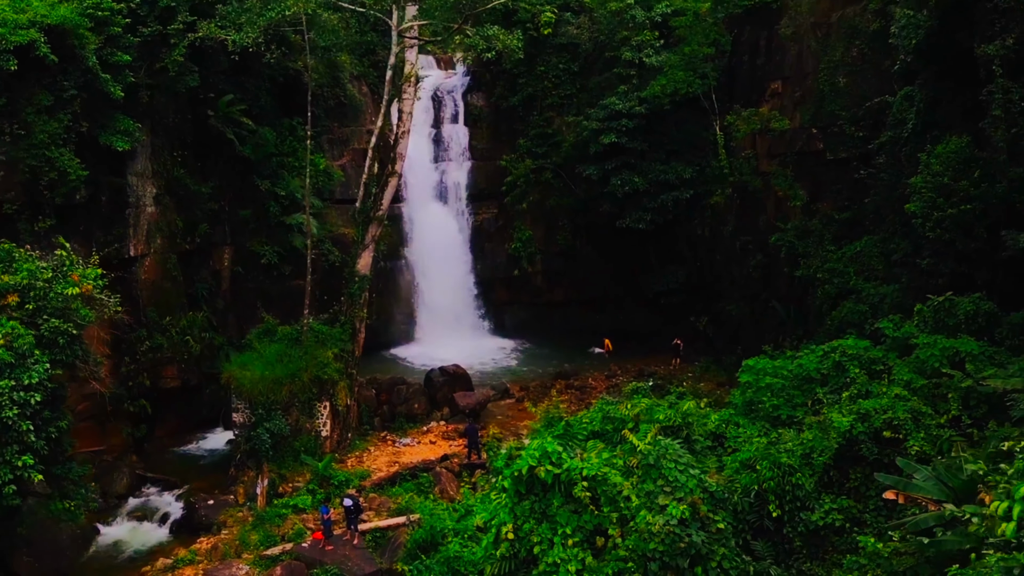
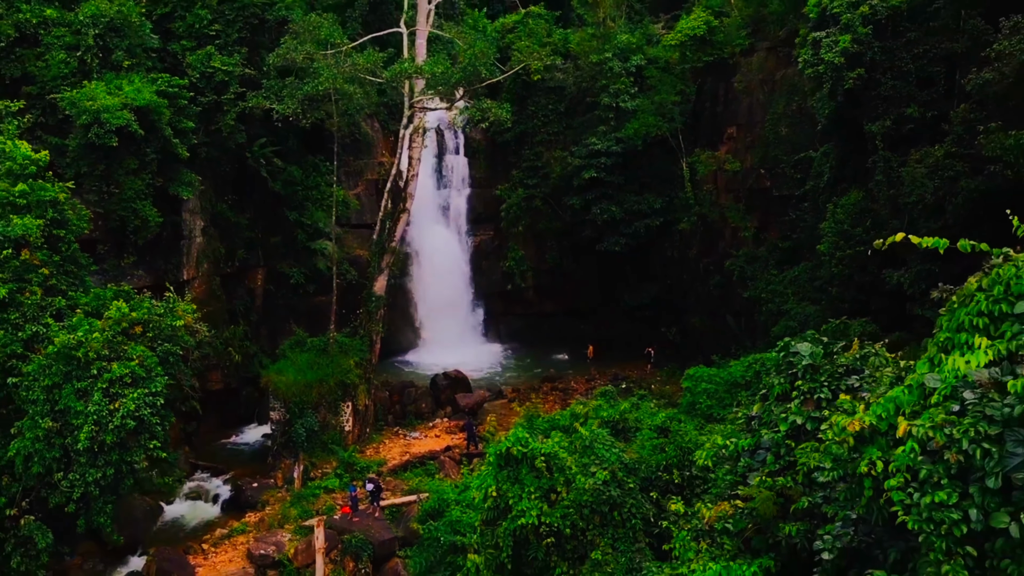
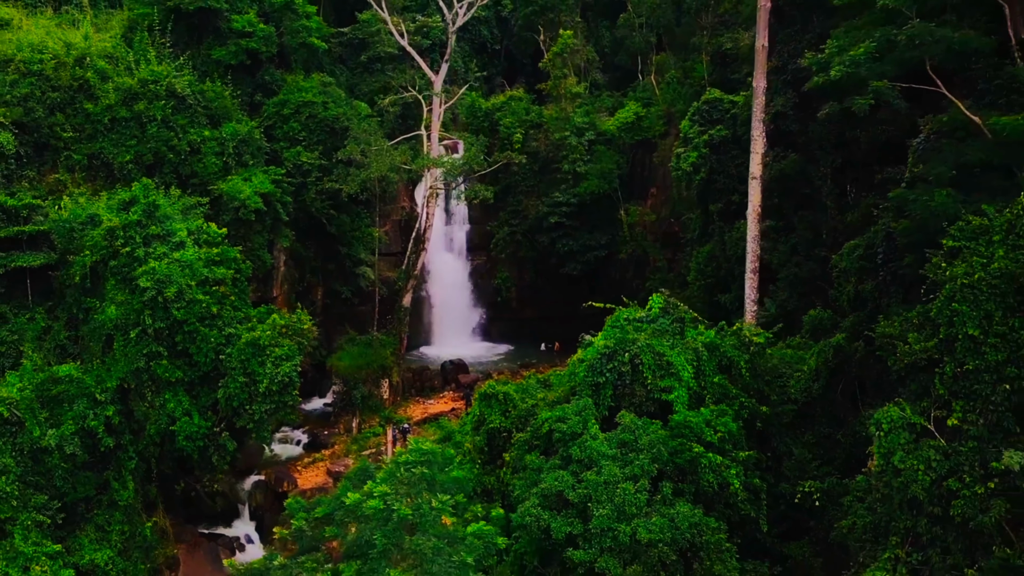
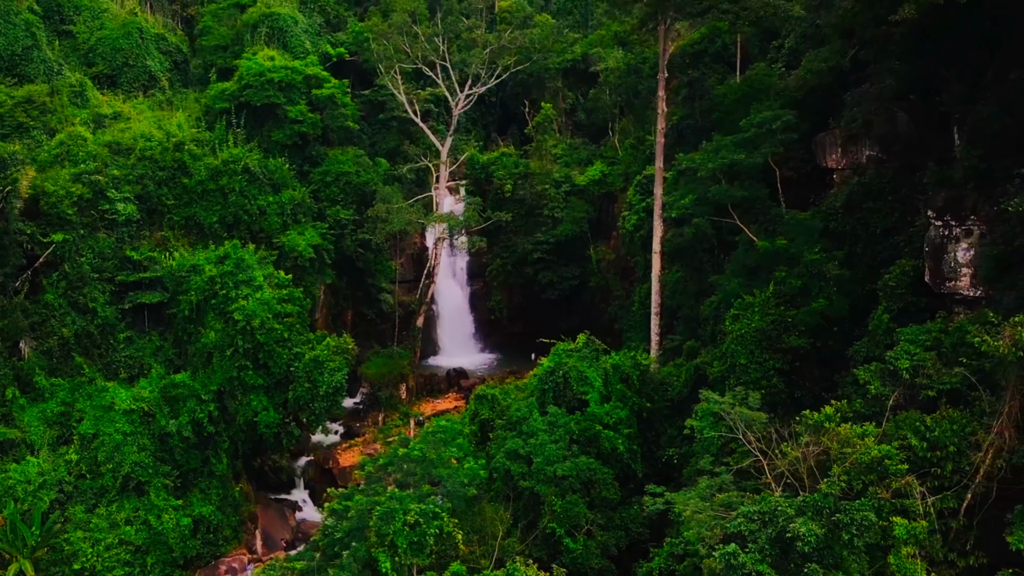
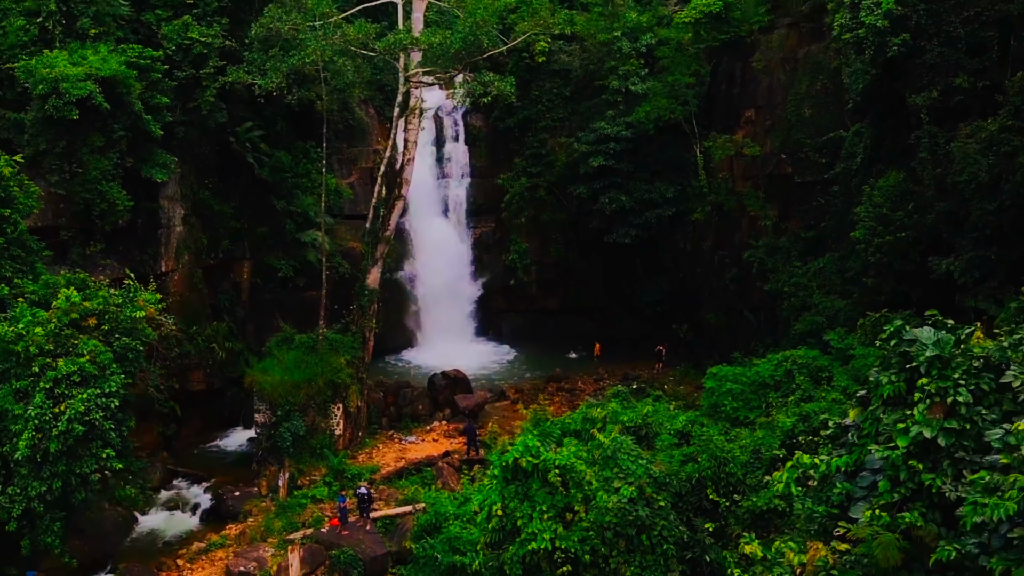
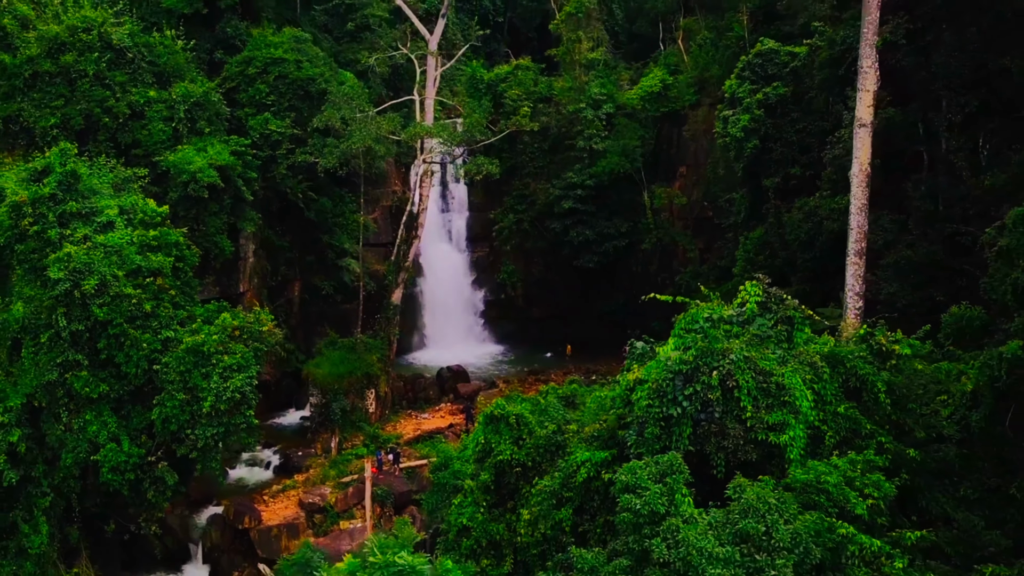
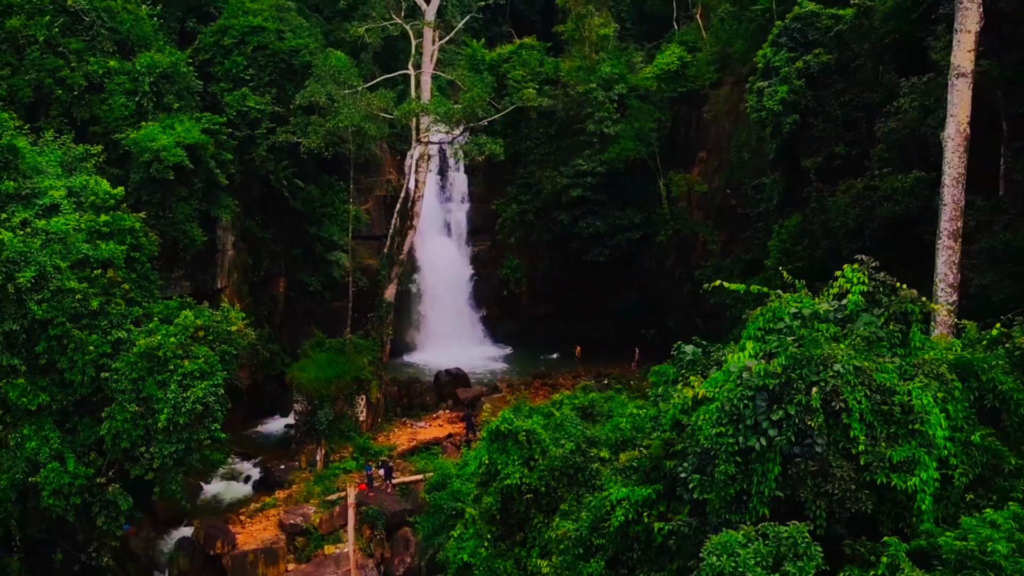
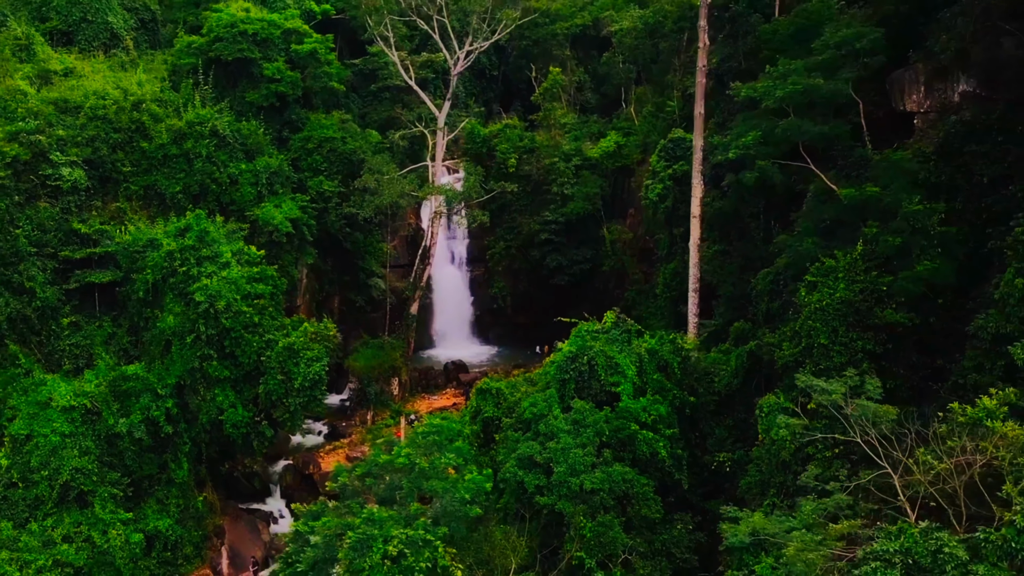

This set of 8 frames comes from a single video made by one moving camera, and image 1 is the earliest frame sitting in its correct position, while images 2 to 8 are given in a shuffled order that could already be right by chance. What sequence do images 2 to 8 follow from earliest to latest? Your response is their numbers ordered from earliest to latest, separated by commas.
5, 2, 7, 6, 3, 8, 4
